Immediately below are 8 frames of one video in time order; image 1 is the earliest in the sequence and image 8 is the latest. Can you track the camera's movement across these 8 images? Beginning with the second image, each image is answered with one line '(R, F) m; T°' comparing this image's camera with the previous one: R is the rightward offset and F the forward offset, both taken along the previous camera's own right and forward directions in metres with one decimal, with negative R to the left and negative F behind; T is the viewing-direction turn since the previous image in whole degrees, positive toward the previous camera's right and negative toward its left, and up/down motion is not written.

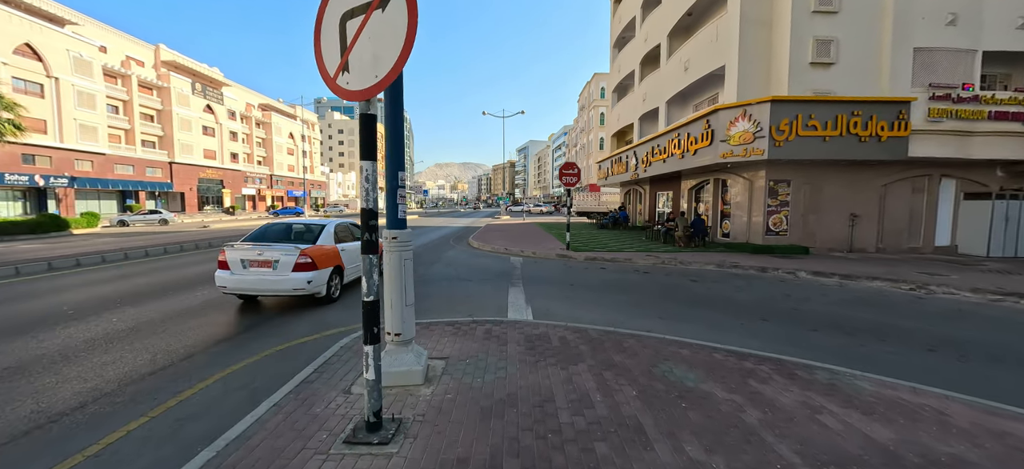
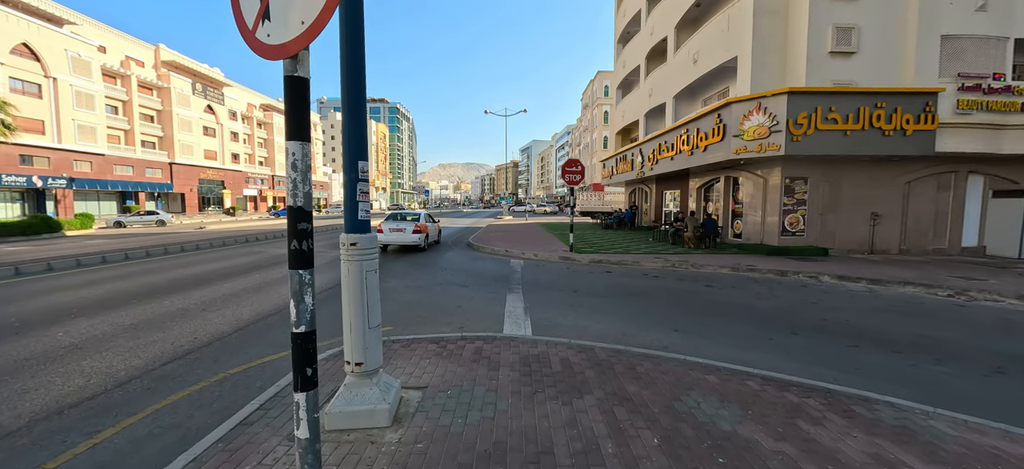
(+0.1, +0.6) m; -1°
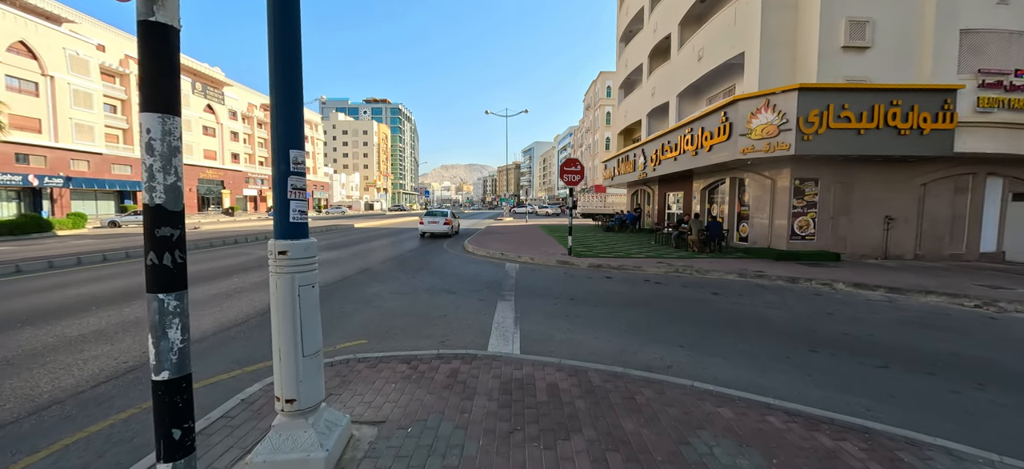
(+0.2, +0.5) m; 0°
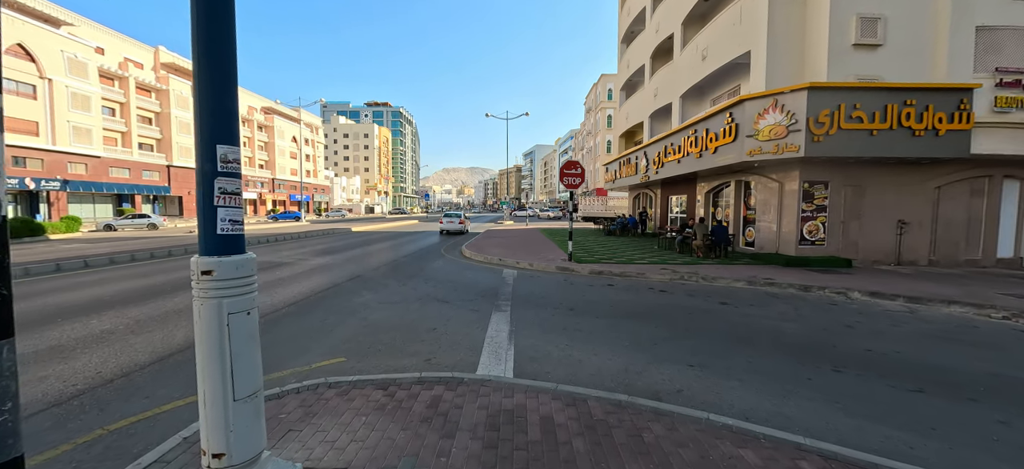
(+0.1, +0.4) m; 0°
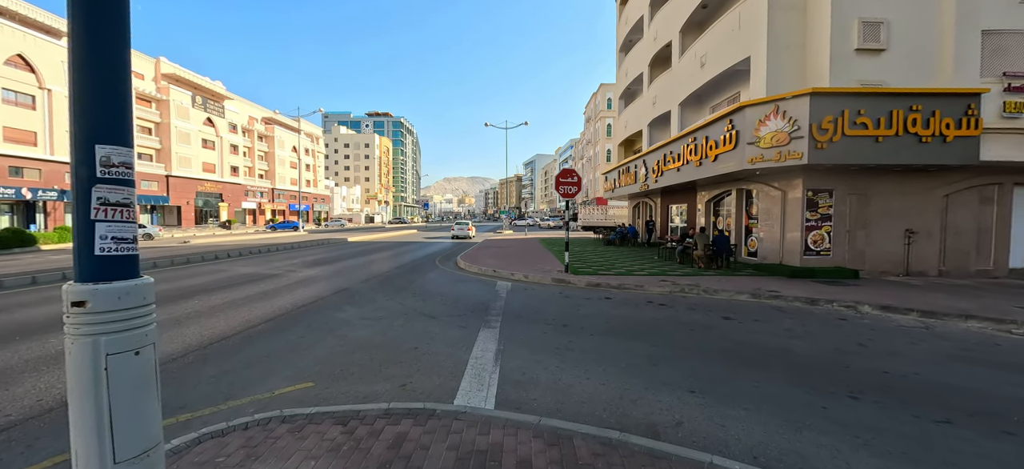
(+0.2, +0.3) m; 0°
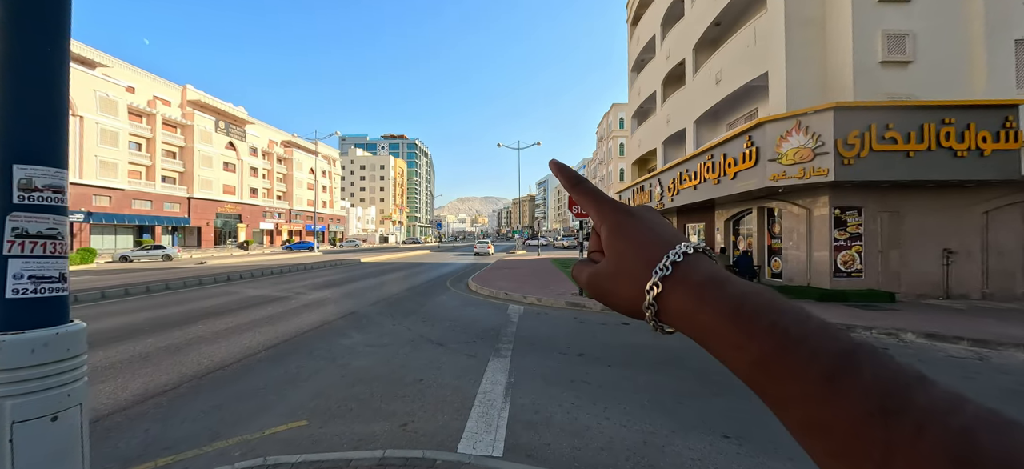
(0.0, +0.3) m; -2°
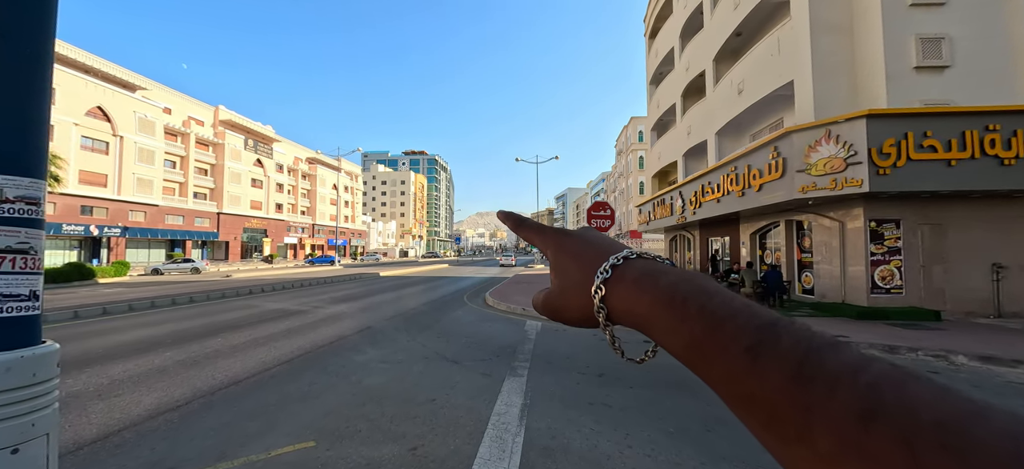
(0.0, +0.1) m; -3°
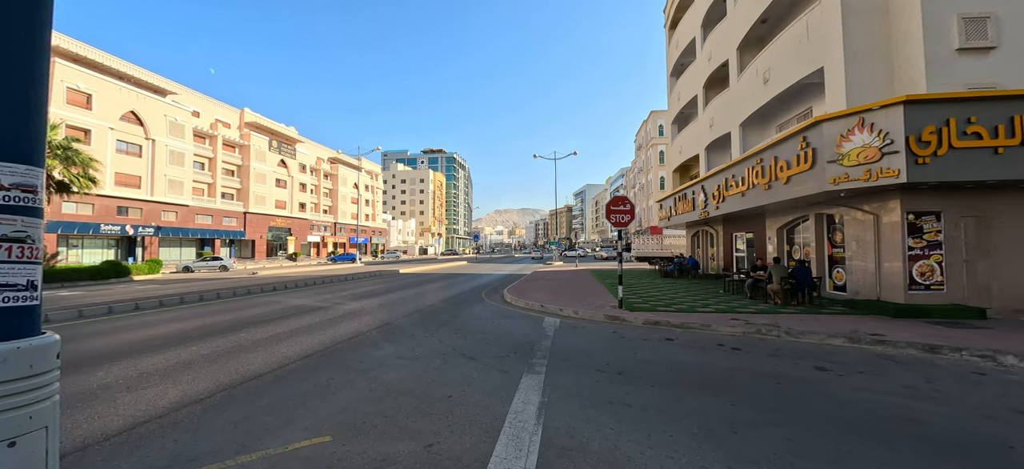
(0.0, +0.1) m; -3°
